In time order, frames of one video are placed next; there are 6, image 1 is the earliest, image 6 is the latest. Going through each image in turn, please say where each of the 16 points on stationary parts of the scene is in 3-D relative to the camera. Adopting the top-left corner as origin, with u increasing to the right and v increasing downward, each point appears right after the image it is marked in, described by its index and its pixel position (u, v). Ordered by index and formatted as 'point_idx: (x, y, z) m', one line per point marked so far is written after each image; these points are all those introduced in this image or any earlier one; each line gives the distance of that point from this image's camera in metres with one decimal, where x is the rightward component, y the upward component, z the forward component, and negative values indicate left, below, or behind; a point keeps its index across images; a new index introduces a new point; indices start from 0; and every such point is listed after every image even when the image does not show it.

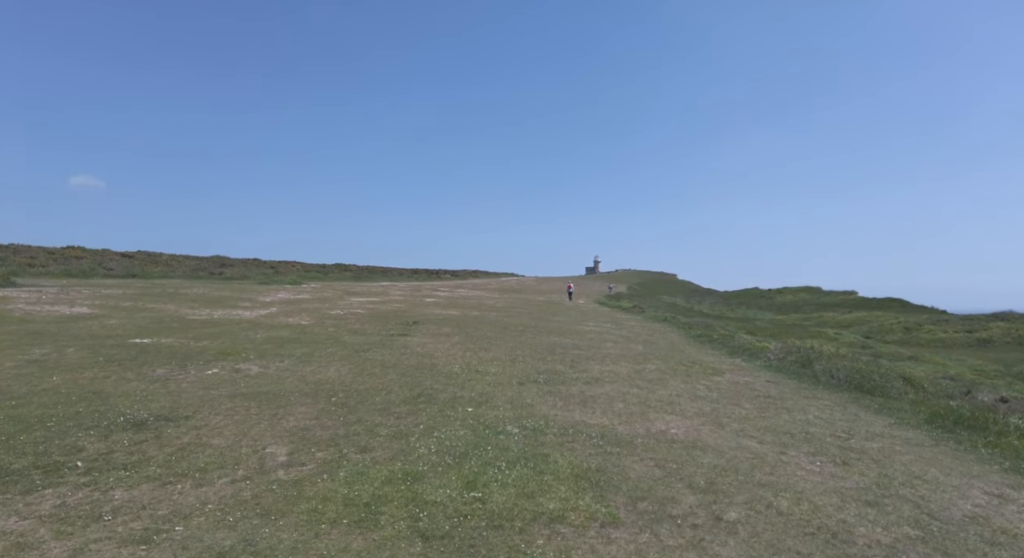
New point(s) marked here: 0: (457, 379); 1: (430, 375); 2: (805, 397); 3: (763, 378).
0: (-1.5, -2.7, +14.4) m
1: (-2.3, -2.7, +14.8) m
2: (+9.1, -3.6, +16.5) m
3: (+9.3, -3.7, +19.9) m
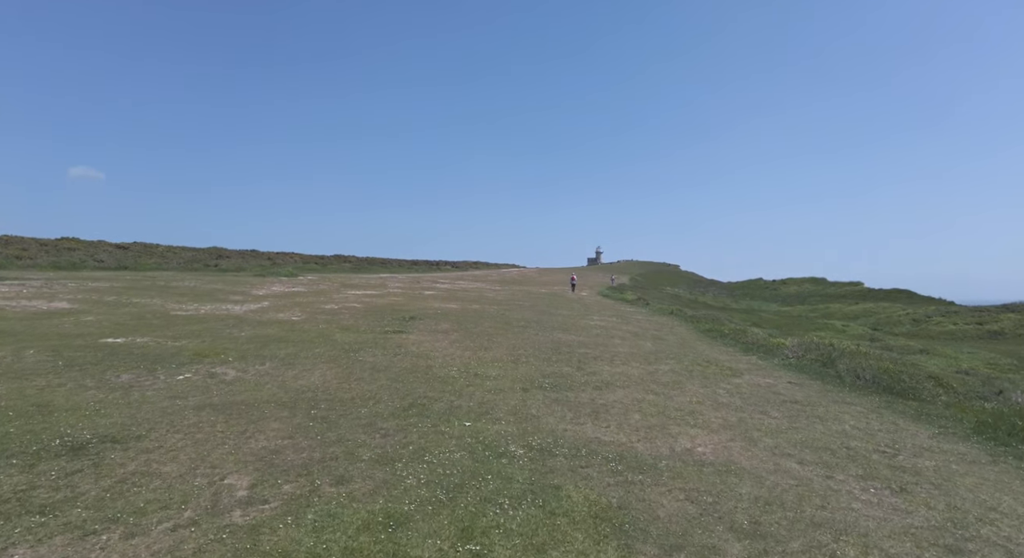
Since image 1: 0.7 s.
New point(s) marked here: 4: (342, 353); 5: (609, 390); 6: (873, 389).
0: (-1.4, -2.6, +13.1) m
1: (-2.2, -2.6, +13.4) m
2: (+9.1, -3.5, +15.2) m
3: (+9.4, -3.5, +18.5) m
4: (-5.5, -2.4, +17.3) m
5: (+2.5, -2.9, +13.9) m
6: (+11.8, -3.6, +17.5) m
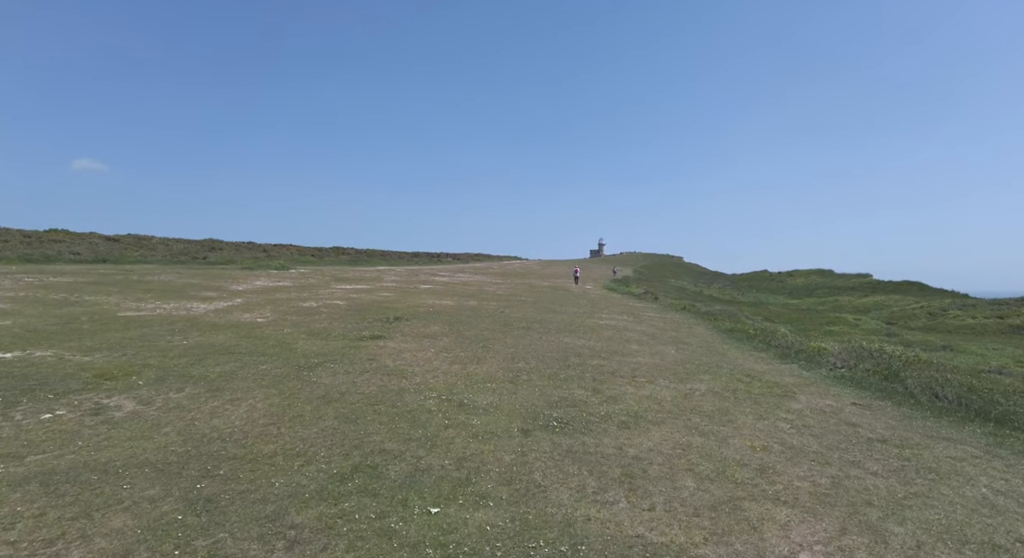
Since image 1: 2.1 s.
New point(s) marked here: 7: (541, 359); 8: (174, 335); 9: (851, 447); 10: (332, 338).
0: (-1.5, -2.6, +9.5) m
1: (-2.3, -2.6, +9.8) m
2: (+9.1, -3.4, +11.5) m
3: (+9.4, -3.4, +14.8) m
4: (-5.6, -2.3, +13.7) m
5: (+2.4, -2.9, +10.3) m
6: (+11.7, -3.5, +13.8) m
7: (+0.9, -2.6, +17.3) m
8: (-11.2, -1.9, +17.7) m
9: (+6.6, -3.2, +10.4) m
10: (-6.5, -2.1, +19.3) m
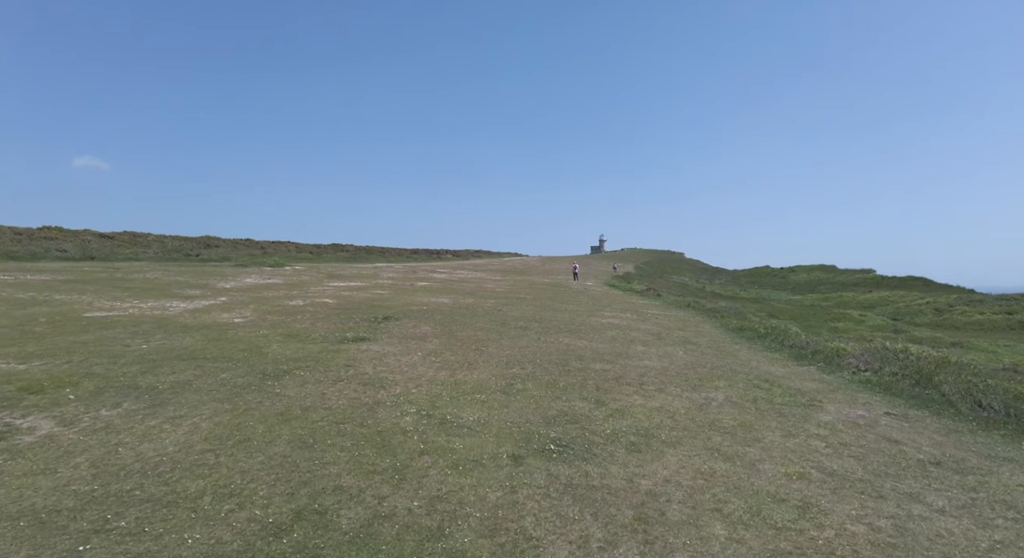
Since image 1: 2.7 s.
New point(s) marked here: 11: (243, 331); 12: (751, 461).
0: (-1.7, -2.6, +7.9) m
1: (-2.4, -2.5, +8.2) m
2: (+8.9, -3.3, +9.9) m
3: (+9.2, -3.3, +13.2) m
4: (-5.7, -2.3, +12.1) m
5: (+2.3, -2.8, +8.7) m
6: (+11.6, -3.4, +12.2) m
7: (+0.8, -2.5, +15.7) m
8: (-11.4, -1.8, +16.2) m
9: (+6.4, -3.2, +8.8) m
10: (-6.7, -2.0, +17.8) m
11: (-9.5, -1.8, +19.0) m
12: (+3.9, -3.0, +8.8) m
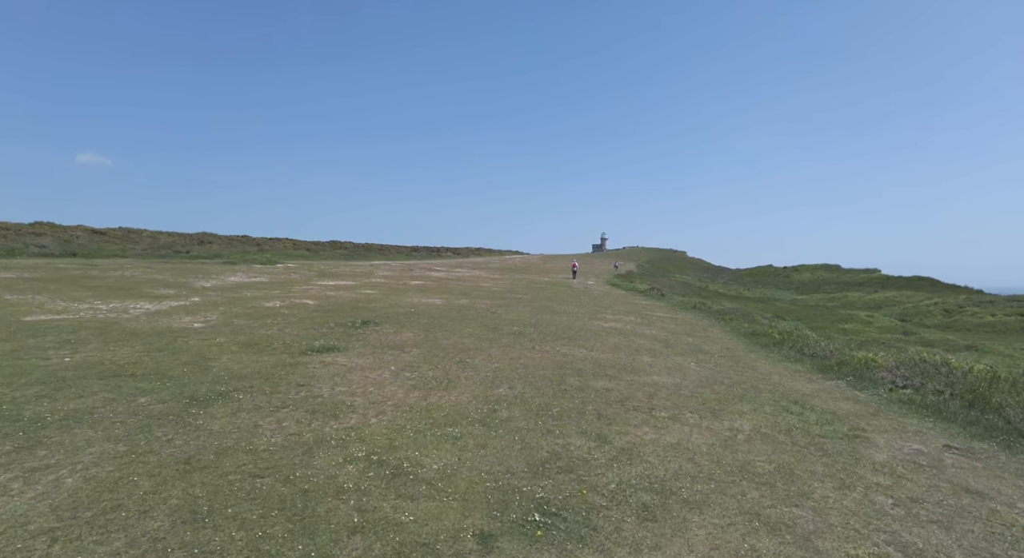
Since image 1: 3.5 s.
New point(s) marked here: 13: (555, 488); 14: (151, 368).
0: (-2.0, -2.7, +5.6) m
1: (-2.8, -2.6, +6.0) m
2: (+8.6, -3.5, +7.7) m
3: (+8.9, -3.4, +11.0) m
4: (-6.1, -2.3, +9.9) m
5: (+1.9, -2.9, +6.4) m
6: (+11.2, -3.5, +9.9) m
7: (+0.4, -2.5, +13.4) m
8: (-11.7, -1.8, +13.9) m
9: (+6.0, -3.3, +6.5) m
10: (-7.0, -2.1, +15.5) m
11: (-9.9, -1.8, +16.8) m
12: (+3.6, -3.1, +6.5) m
13: (+0.6, -2.8, +7.2) m
14: (-8.5, -2.1, +12.6) m
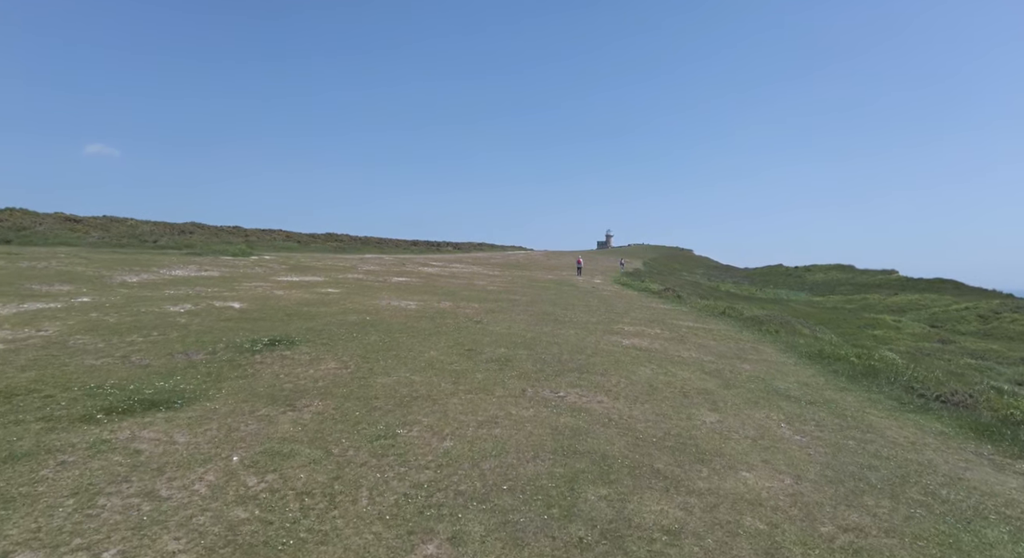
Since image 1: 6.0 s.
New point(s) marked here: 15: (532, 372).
0: (-2.6, -2.8, -1.5) m
1: (-3.4, -2.7, -1.2) m
2: (+8.0, -3.7, +0.5) m
3: (+8.3, -3.6, +3.8) m
4: (-6.6, -2.4, +2.8) m
5: (+1.3, -3.1, -0.7) m
6: (+10.6, -3.8, +2.7) m
7: (-0.1, -2.7, +6.3) m
8: (-12.2, -1.7, +6.9) m
9: (+5.4, -3.5, -0.7) m
10: (-7.5, -2.0, +8.4) m
11: (-10.4, -1.8, +9.7) m
12: (+3.0, -3.3, -0.7) m
13: (0.0, -2.9, 0.0) m
14: (-9.1, -2.1, +5.5) m
15: (+0.5, -2.3, +13.6) m
